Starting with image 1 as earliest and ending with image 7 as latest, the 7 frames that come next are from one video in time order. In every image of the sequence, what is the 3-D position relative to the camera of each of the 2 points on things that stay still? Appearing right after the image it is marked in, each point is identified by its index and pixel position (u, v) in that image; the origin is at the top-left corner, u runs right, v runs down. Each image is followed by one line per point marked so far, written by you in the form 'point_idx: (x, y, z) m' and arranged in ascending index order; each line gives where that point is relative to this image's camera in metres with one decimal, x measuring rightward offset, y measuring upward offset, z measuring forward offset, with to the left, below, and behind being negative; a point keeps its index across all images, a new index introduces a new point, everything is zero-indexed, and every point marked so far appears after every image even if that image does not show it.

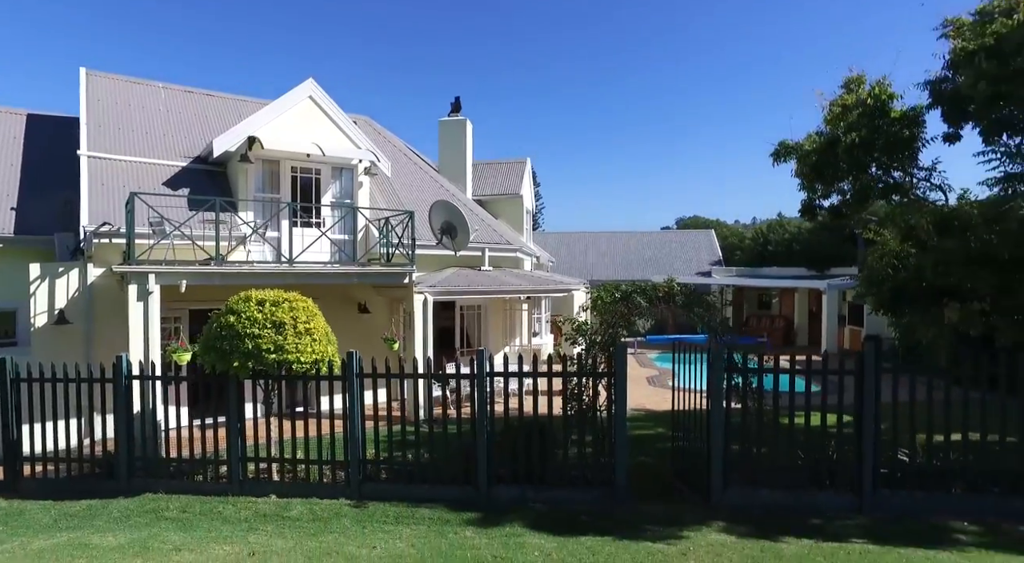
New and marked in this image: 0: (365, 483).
0: (-1.8, -2.5, +7.5) m
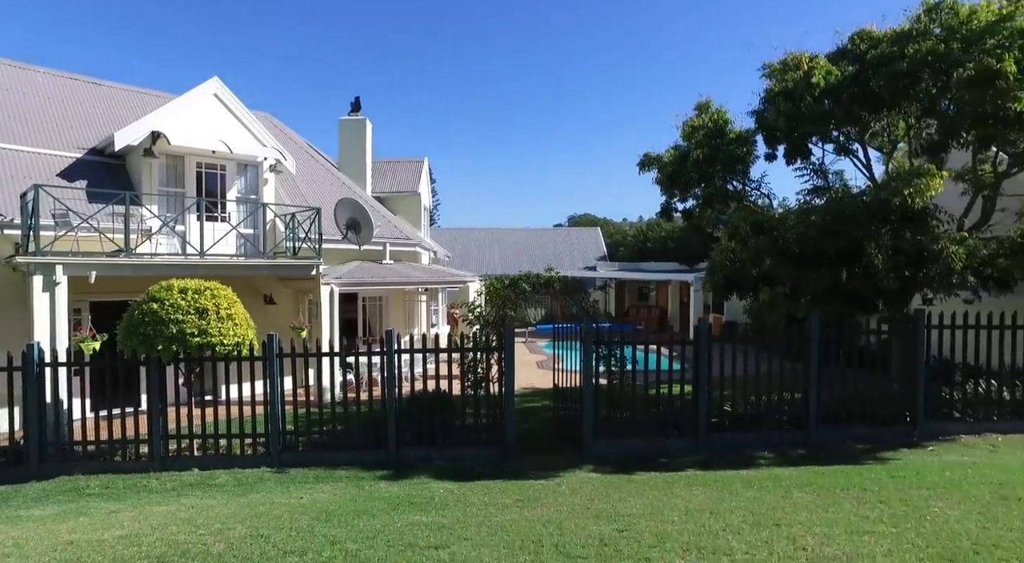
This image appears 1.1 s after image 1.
0: (-3.1, -2.4, +8.4) m
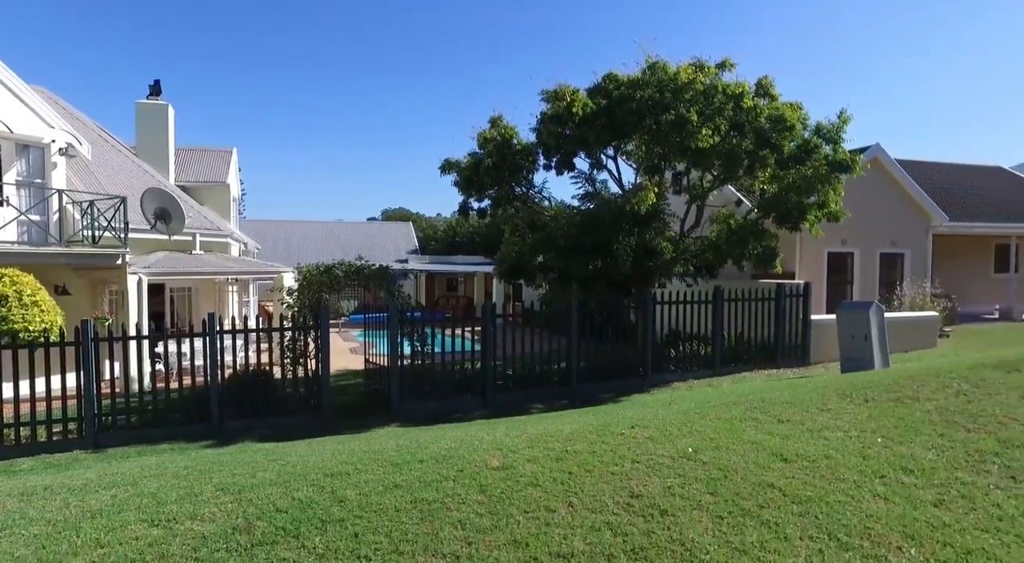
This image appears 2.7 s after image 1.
0: (-5.9, -2.2, +8.6) m
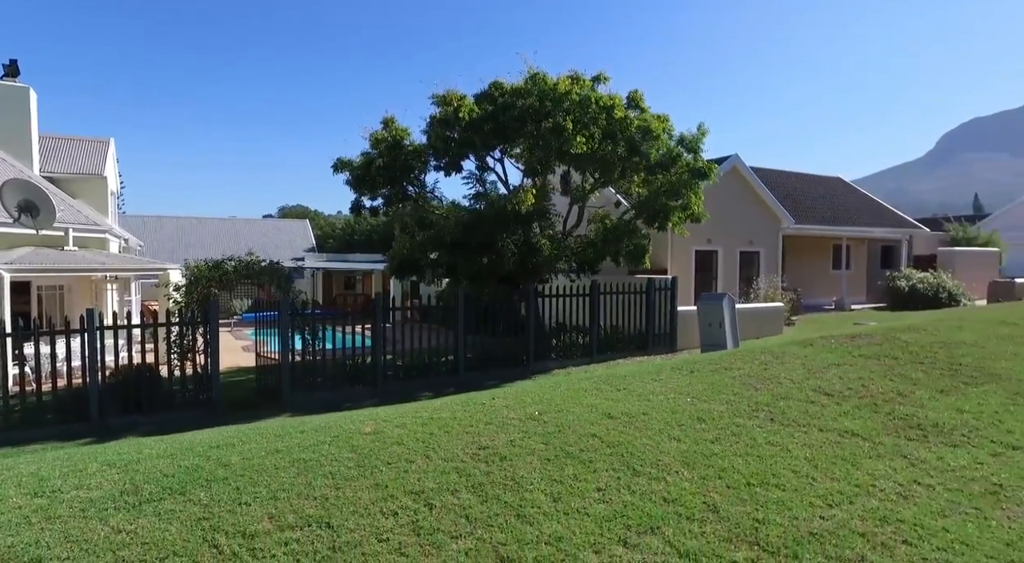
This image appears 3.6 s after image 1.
0: (-7.5, -2.1, +8.3) m
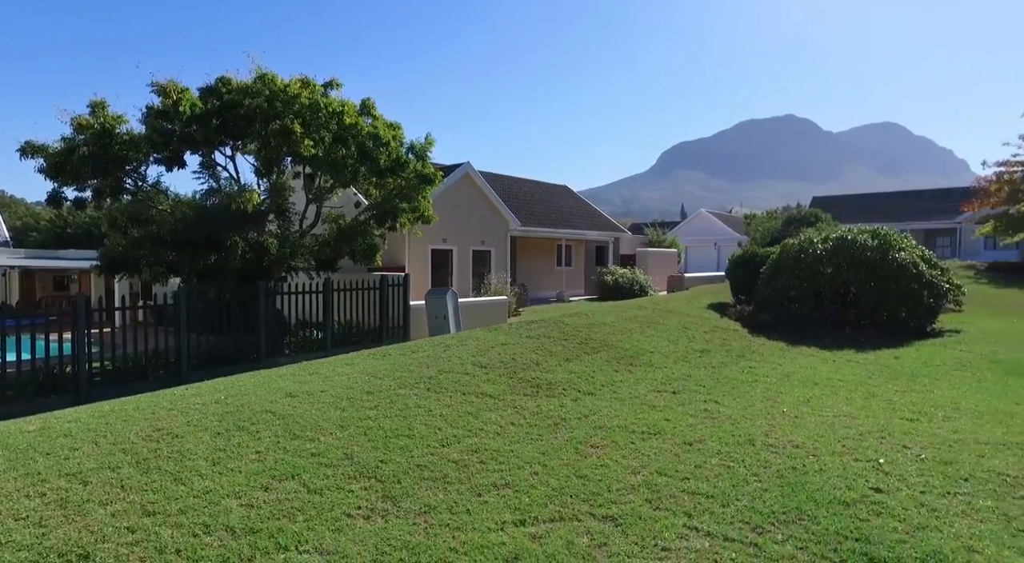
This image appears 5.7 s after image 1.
0: (-10.9, -2.2, +5.9) m
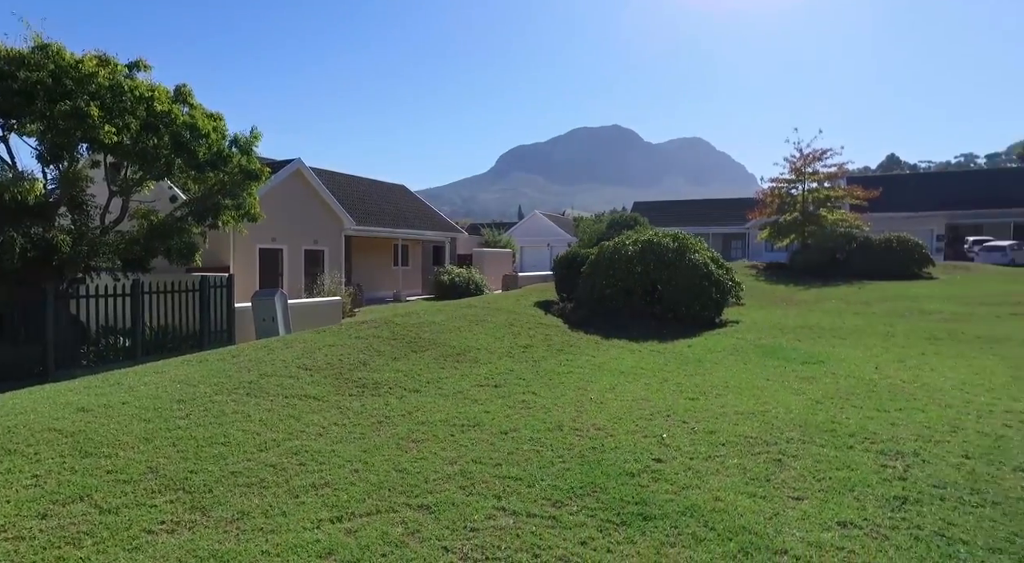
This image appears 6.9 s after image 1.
0: (-12.3, -2.3, +3.2) m
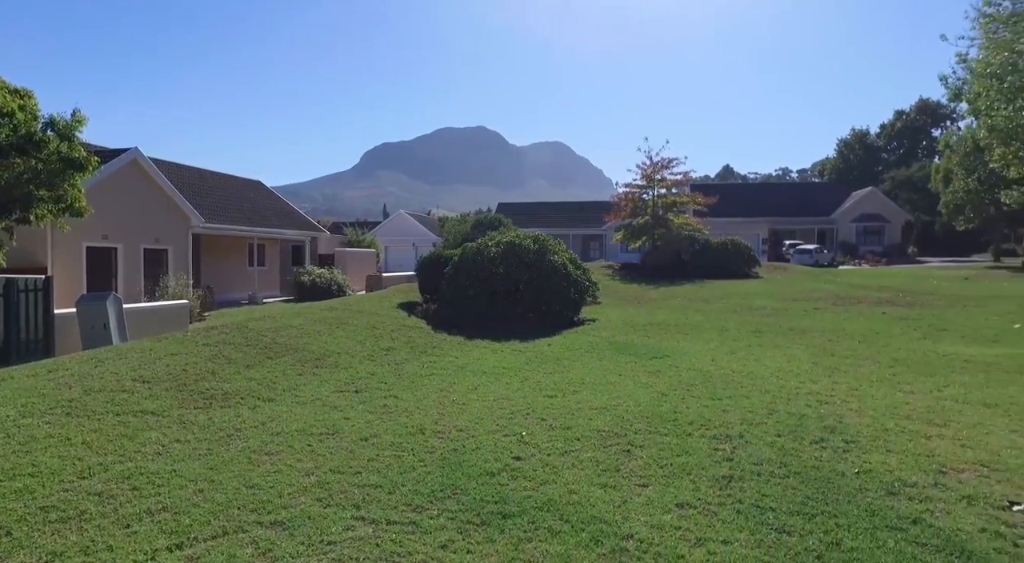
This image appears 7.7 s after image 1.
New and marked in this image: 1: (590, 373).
0: (-12.7, -2.4, +0.5) m
1: (+1.0, -1.1, +7.2) m
